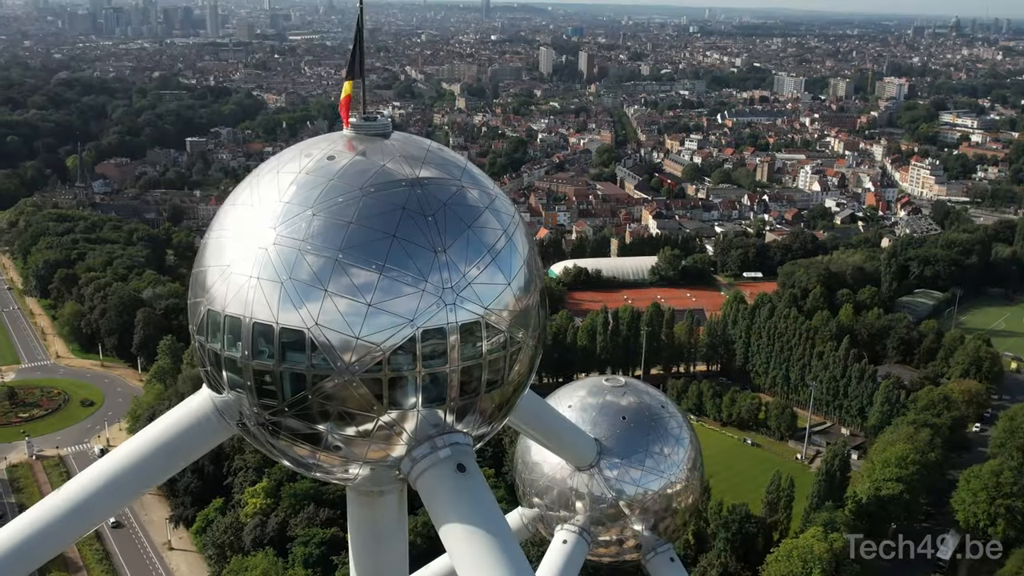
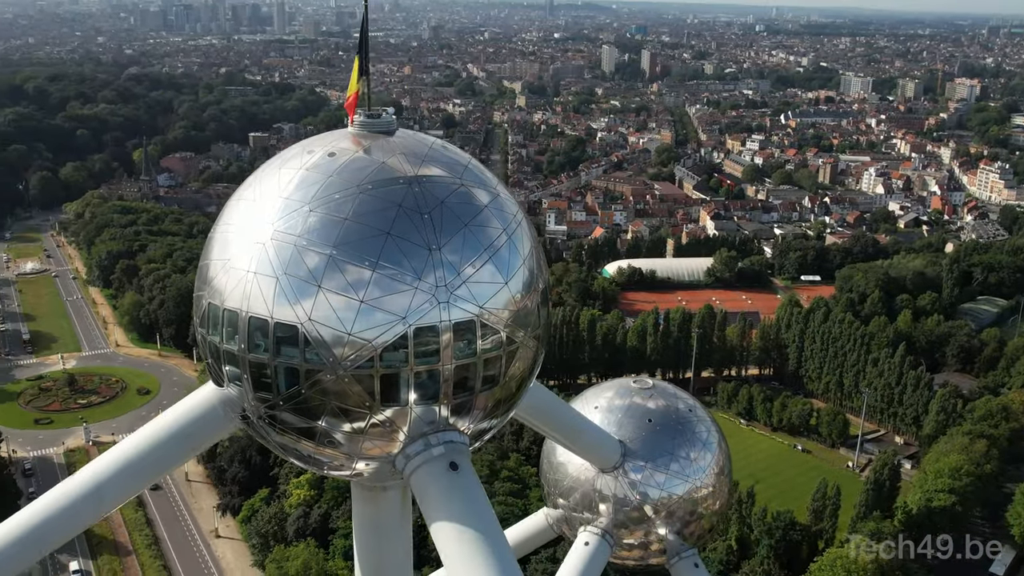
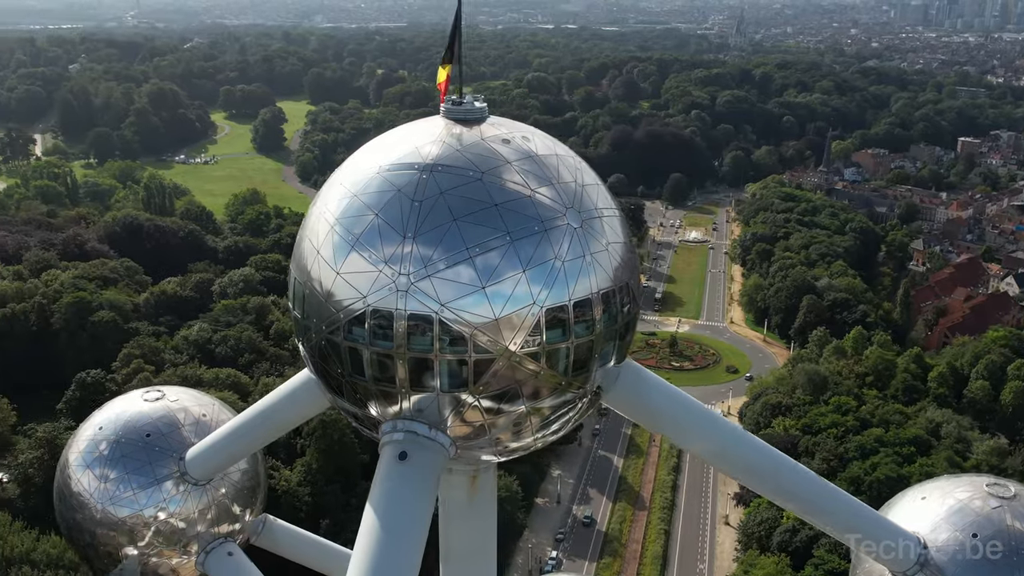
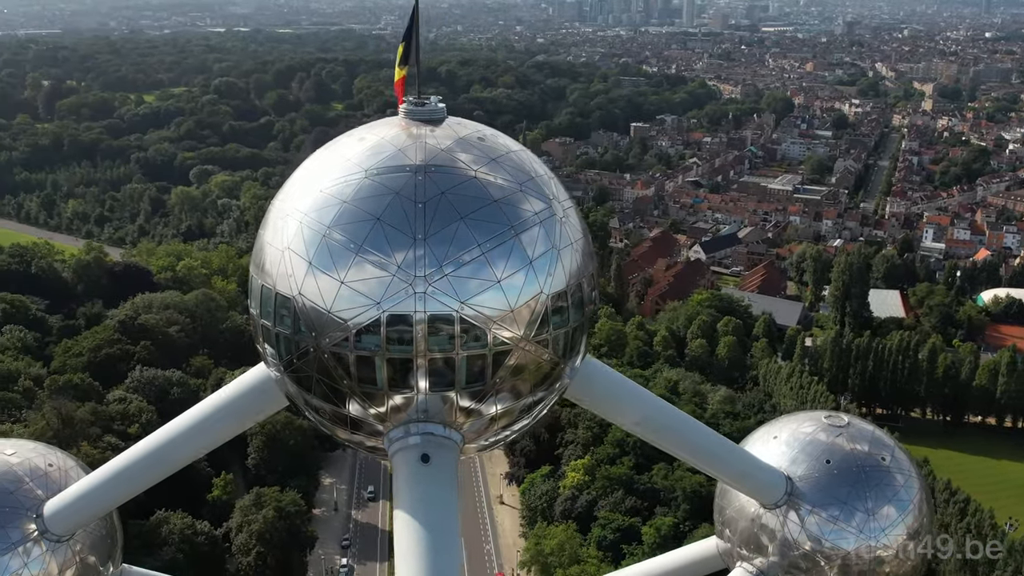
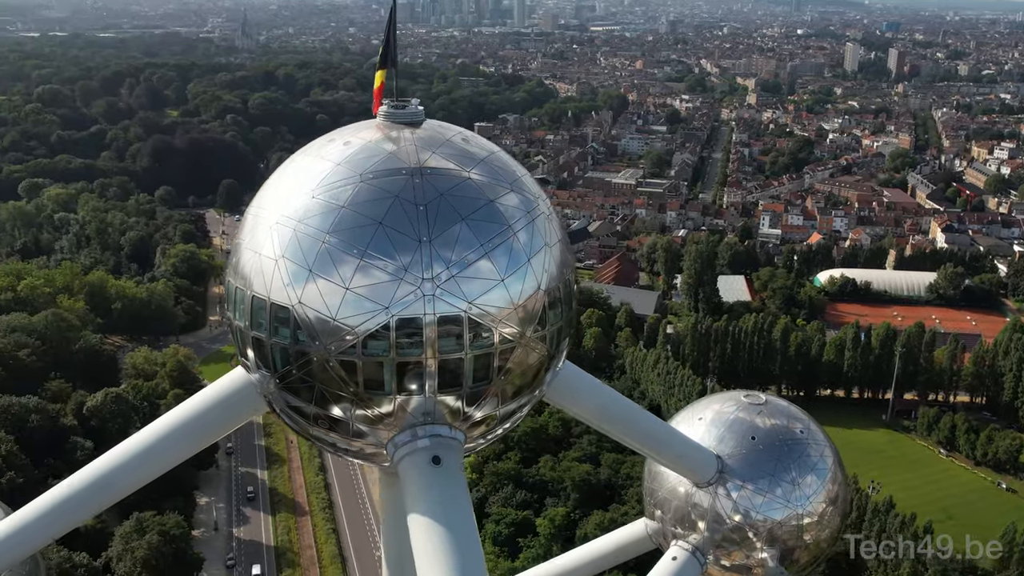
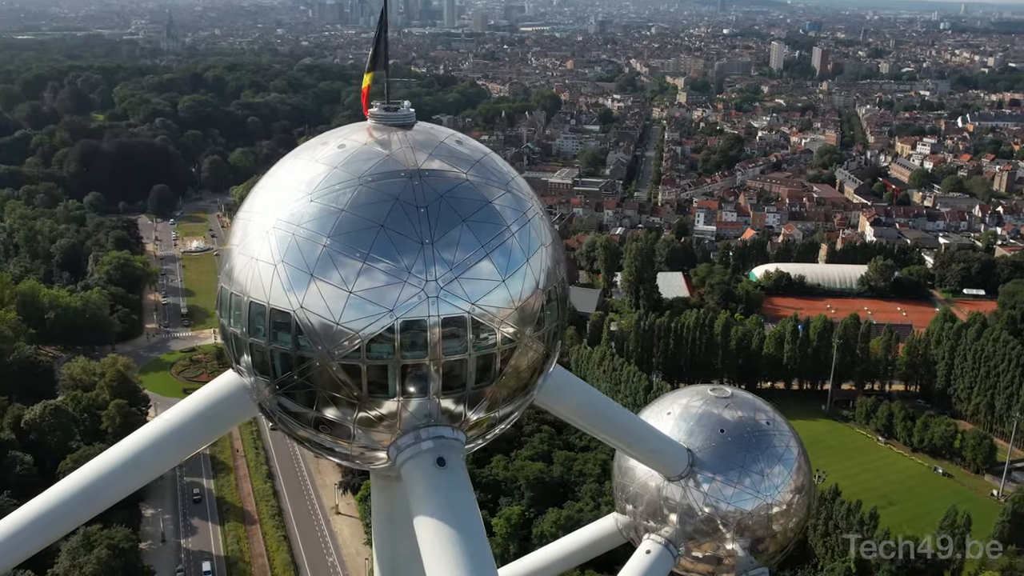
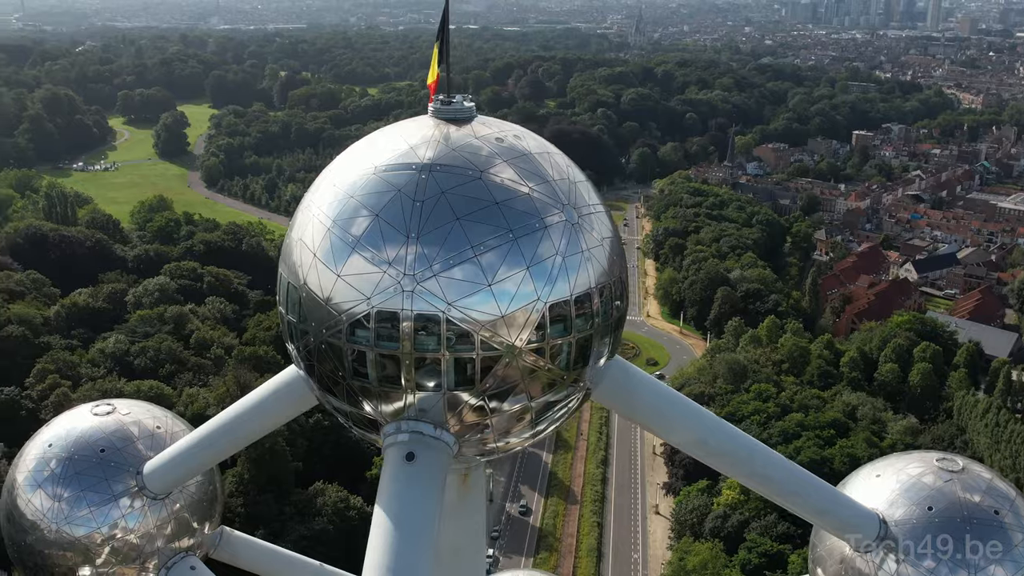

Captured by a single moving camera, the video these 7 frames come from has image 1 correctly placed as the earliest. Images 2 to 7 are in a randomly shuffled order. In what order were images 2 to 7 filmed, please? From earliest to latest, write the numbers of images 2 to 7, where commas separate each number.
2, 6, 5, 4, 7, 3
